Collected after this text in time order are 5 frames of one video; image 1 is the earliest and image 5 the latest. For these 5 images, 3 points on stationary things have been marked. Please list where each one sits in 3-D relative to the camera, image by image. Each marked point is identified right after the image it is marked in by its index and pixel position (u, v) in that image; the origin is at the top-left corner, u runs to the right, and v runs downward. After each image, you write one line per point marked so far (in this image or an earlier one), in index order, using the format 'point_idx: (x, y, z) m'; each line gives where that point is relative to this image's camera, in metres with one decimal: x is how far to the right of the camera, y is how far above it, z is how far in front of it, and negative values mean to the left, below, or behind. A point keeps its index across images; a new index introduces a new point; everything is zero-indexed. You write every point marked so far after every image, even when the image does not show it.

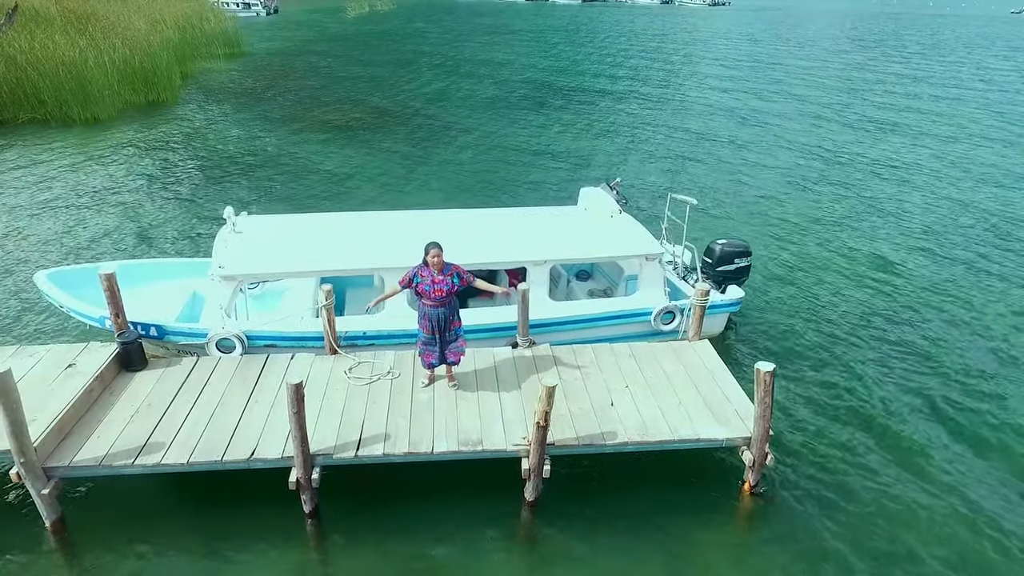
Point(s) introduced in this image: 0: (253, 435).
0: (-3.7, -2.1, +9.7) m
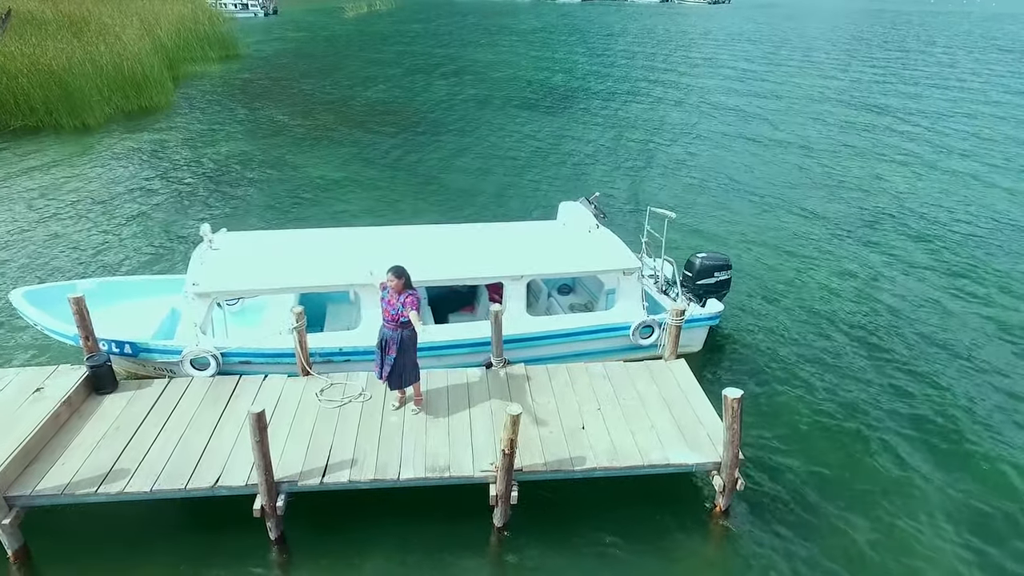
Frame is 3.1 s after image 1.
0: (-4.1, -2.5, +9.7) m
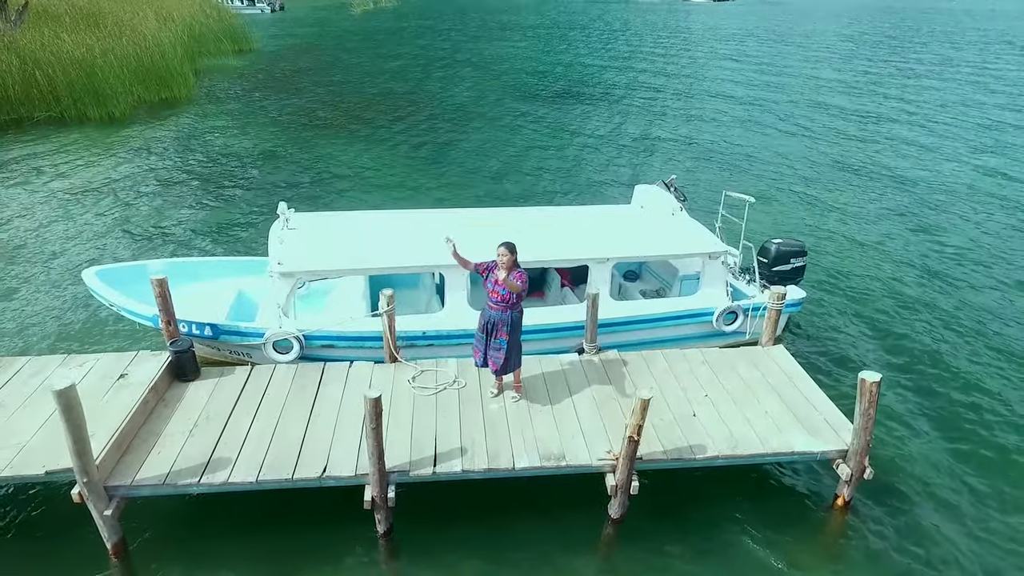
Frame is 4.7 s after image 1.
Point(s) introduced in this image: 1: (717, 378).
0: (-2.5, -2.2, +9.2) m
1: (+3.3, -1.5, +11.0) m
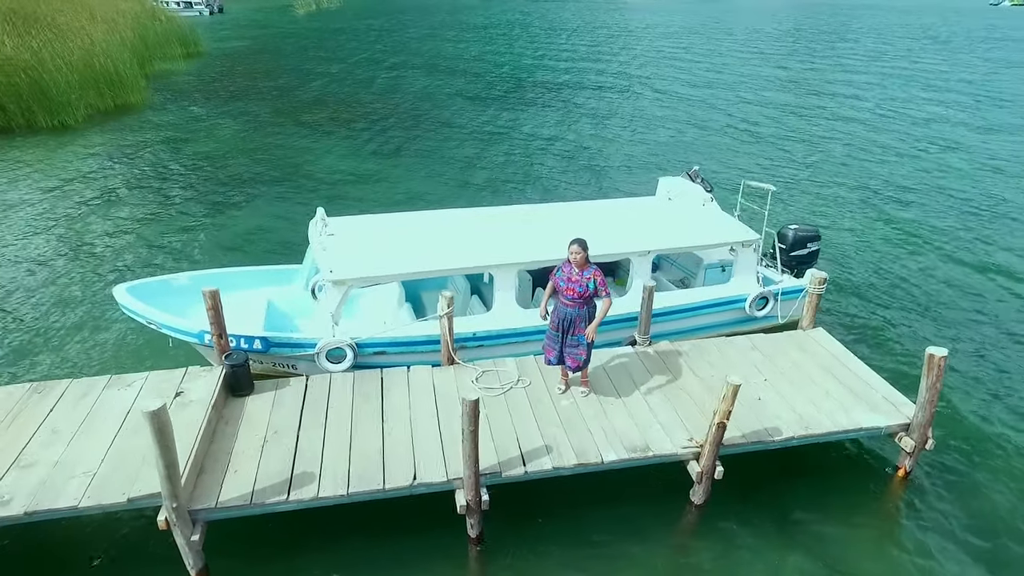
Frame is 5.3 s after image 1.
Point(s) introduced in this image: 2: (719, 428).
0: (-1.4, -2.2, +9.0) m
1: (+4.3, -1.2, +11.2) m
2: (+2.7, -1.8, +8.9) m
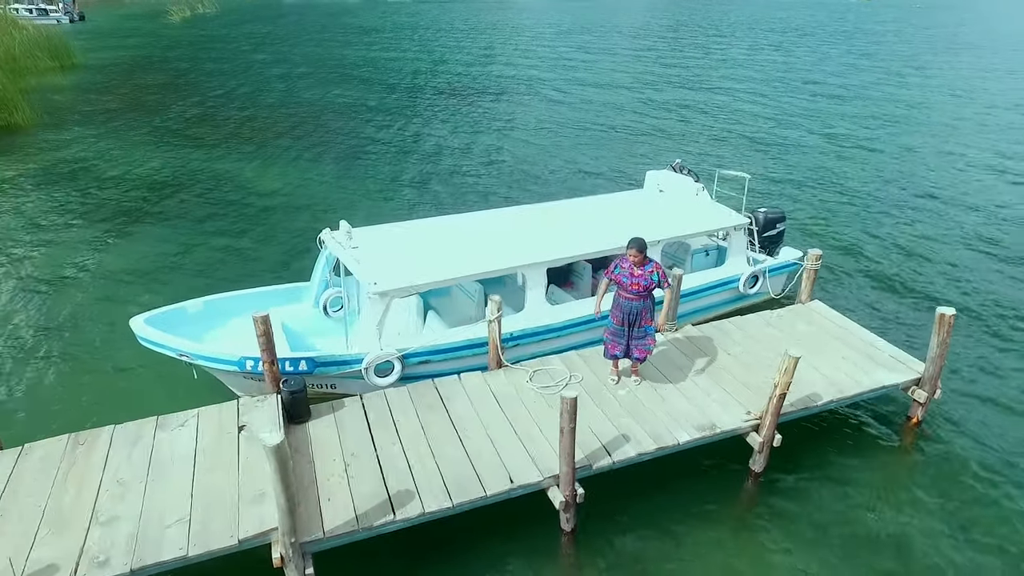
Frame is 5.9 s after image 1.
0: (-0.2, -2.3, +9.0) m
1: (+4.9, -0.8, +12.1) m
2: (+3.8, -1.6, +9.6) m
